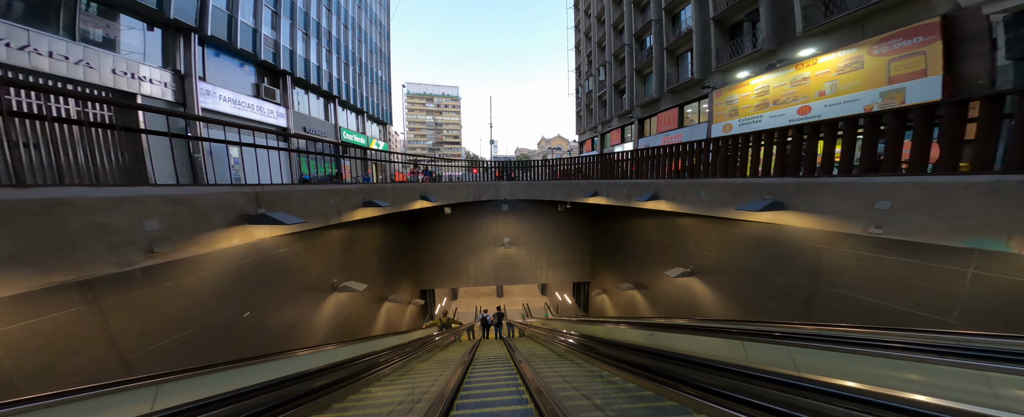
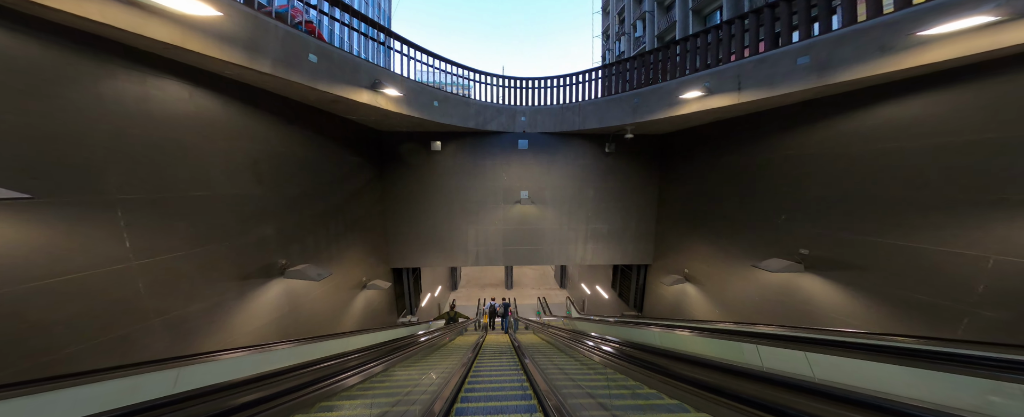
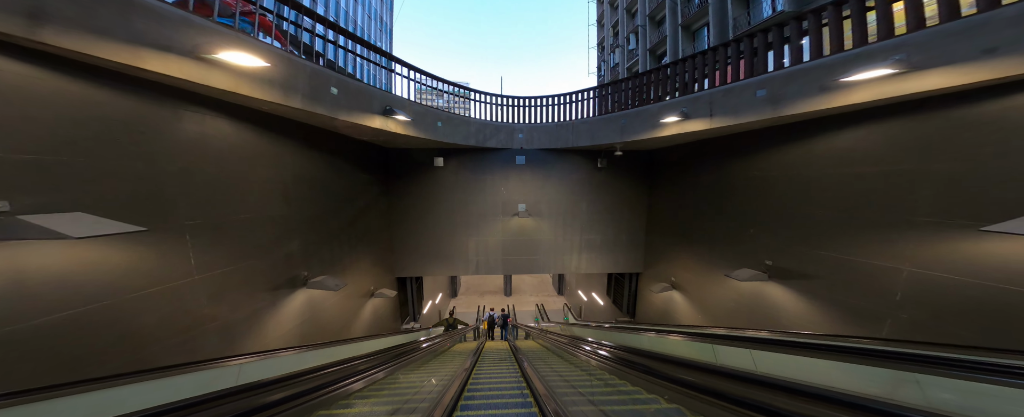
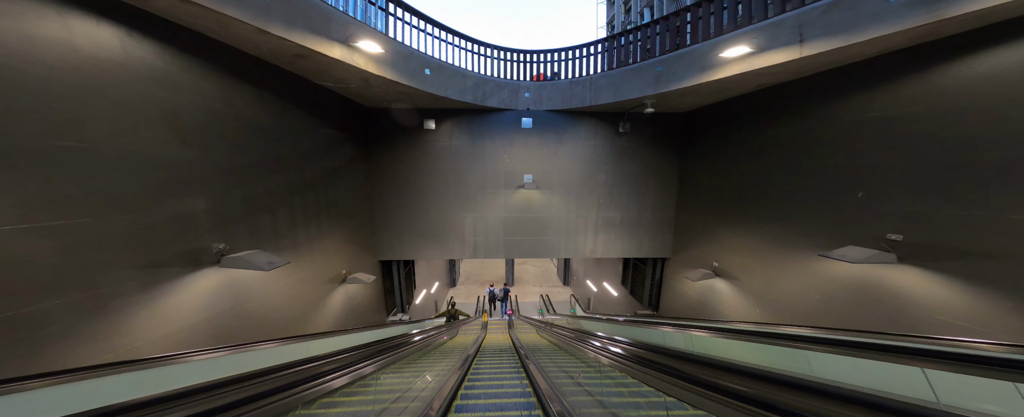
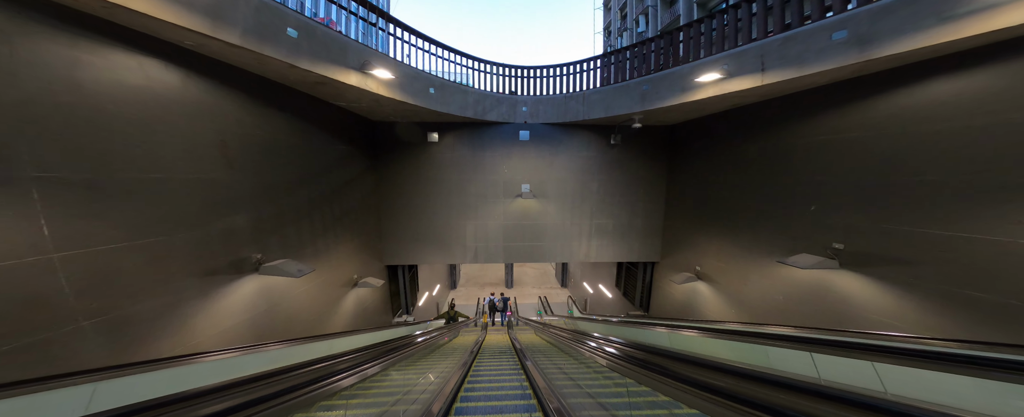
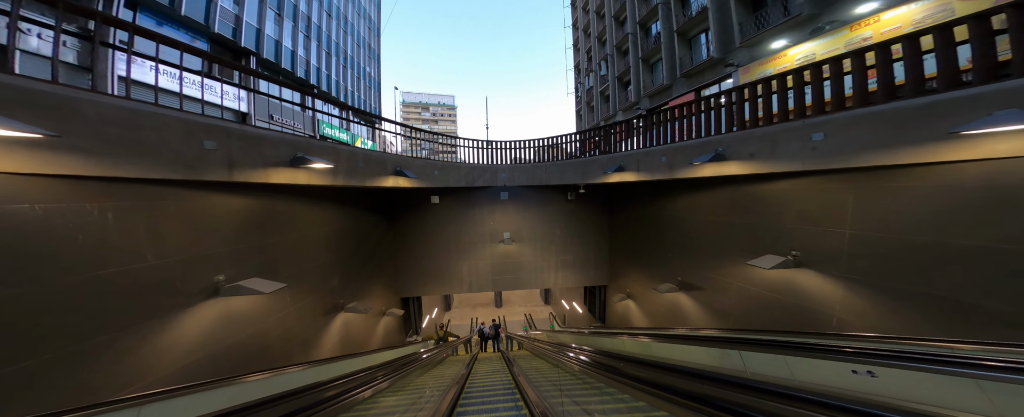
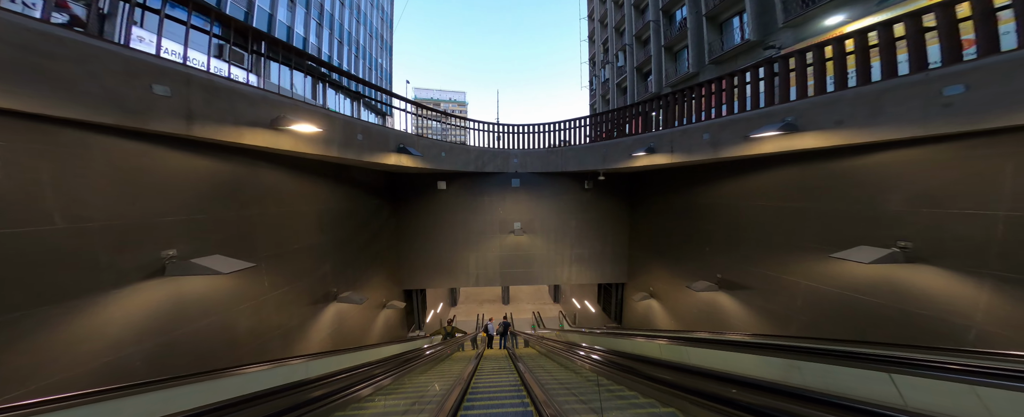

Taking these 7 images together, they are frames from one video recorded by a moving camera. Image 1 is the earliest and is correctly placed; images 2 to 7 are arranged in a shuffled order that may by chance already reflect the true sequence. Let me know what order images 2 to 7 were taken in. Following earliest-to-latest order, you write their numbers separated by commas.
6, 7, 3, 2, 5, 4
